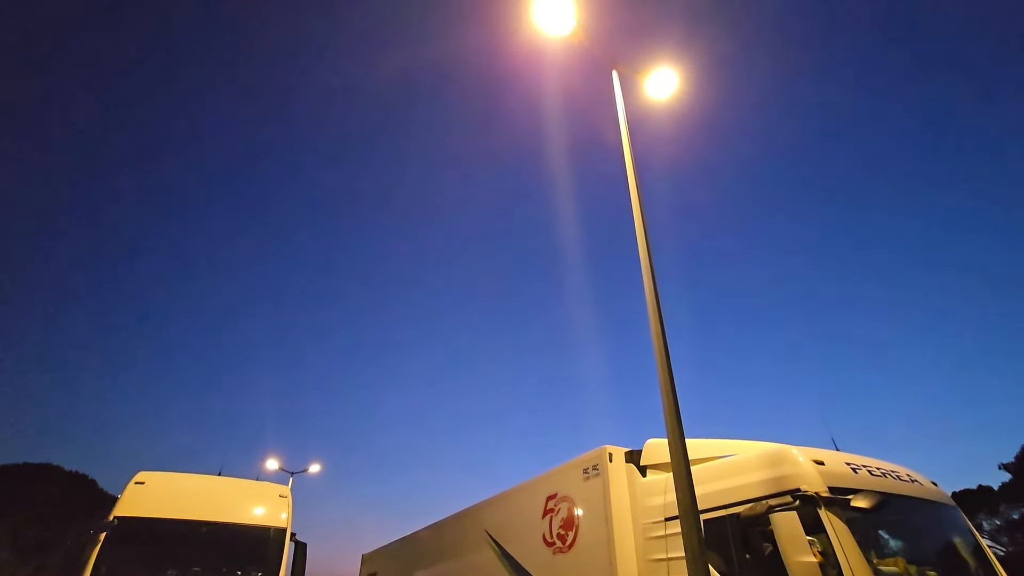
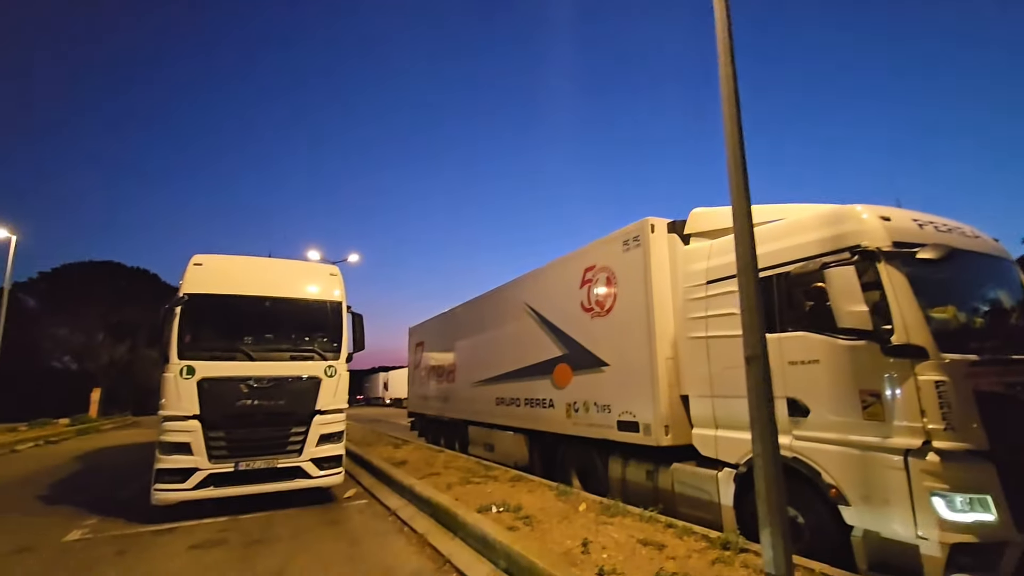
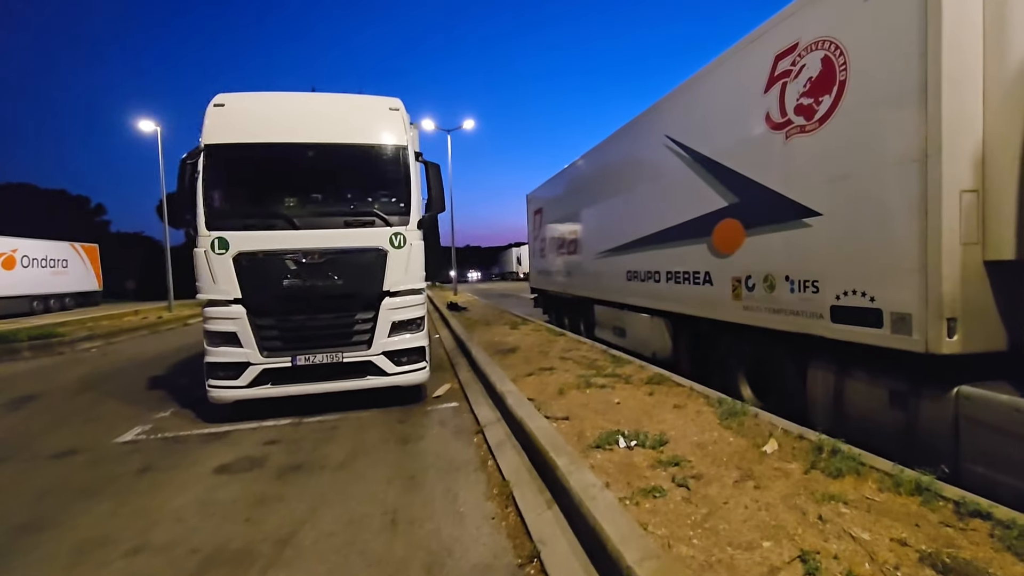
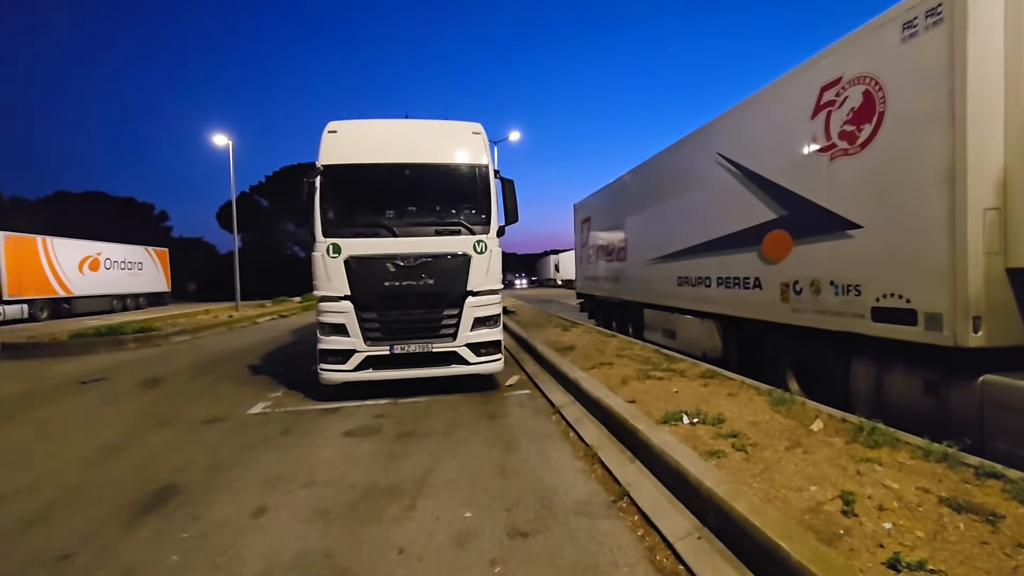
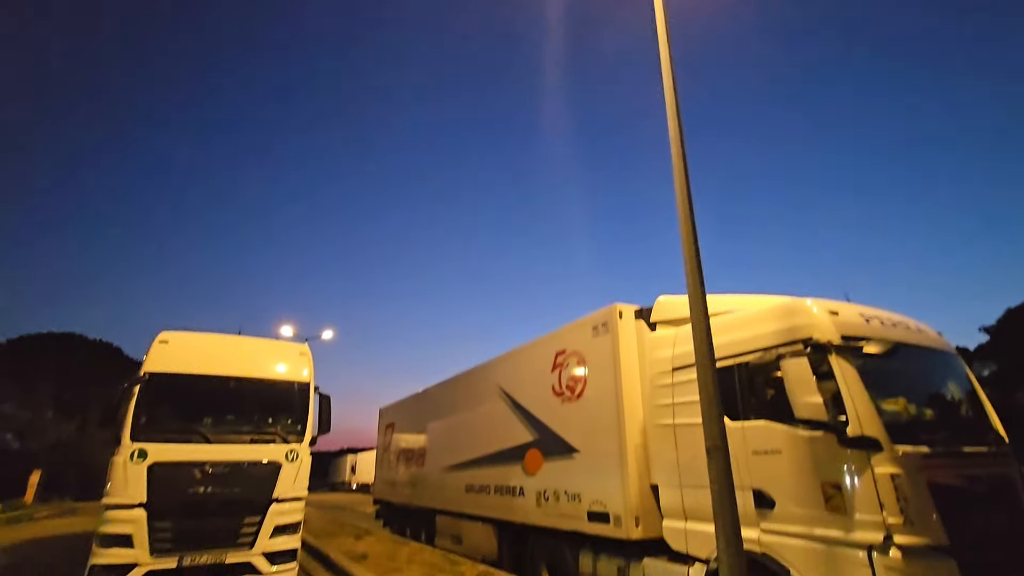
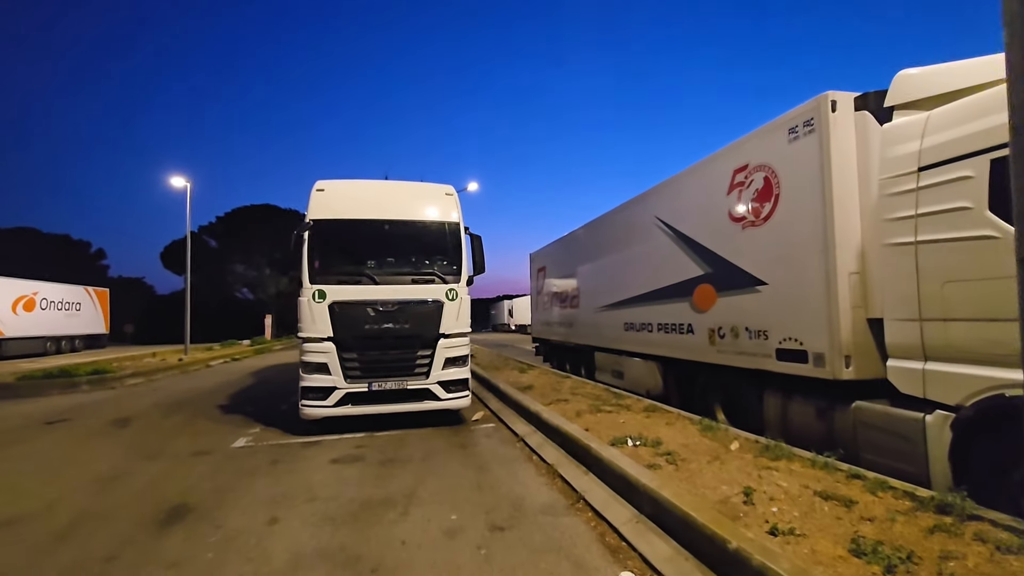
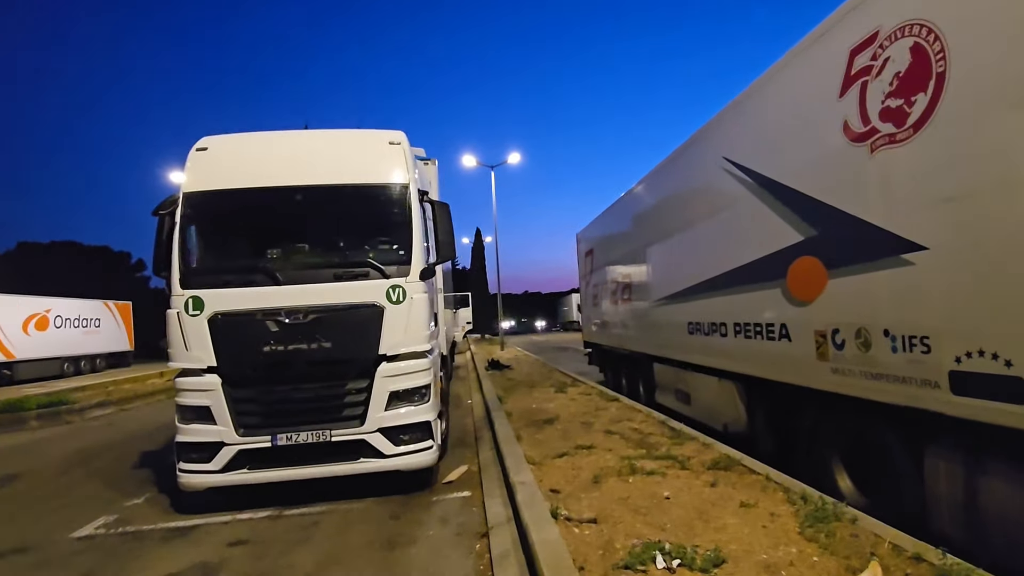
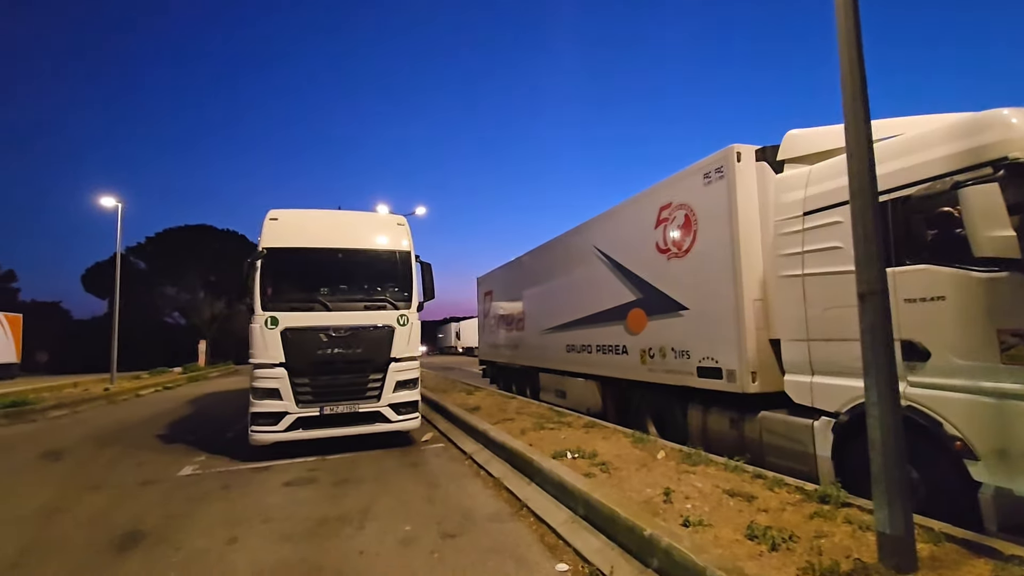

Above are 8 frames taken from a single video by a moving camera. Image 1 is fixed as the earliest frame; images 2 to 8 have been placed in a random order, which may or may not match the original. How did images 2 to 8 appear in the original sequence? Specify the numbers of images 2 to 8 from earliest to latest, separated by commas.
5, 2, 8, 6, 4, 3, 7
